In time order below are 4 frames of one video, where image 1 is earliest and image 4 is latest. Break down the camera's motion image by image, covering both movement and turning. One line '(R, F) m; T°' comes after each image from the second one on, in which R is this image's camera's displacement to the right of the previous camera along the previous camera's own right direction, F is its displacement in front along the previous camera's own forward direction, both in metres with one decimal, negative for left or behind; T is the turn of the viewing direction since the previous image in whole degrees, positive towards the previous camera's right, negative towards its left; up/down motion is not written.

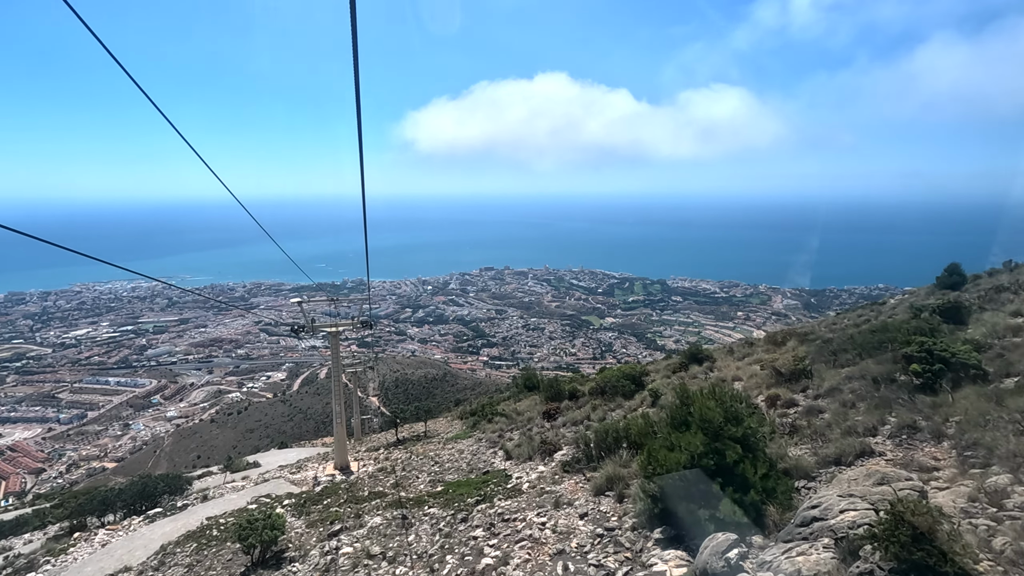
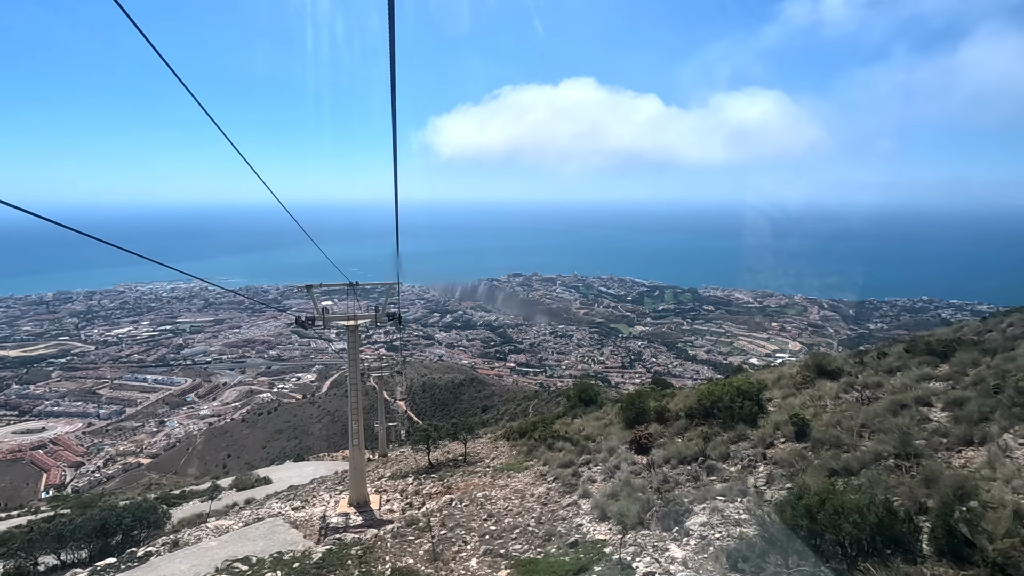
(-0.6, +2.5) m; -3°
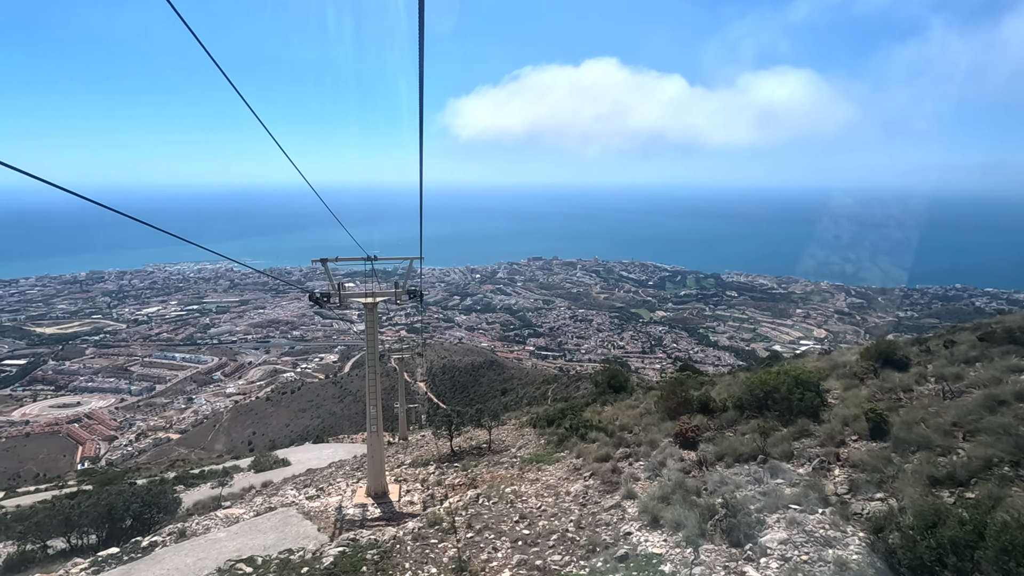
(-0.2, +0.7) m; -2°
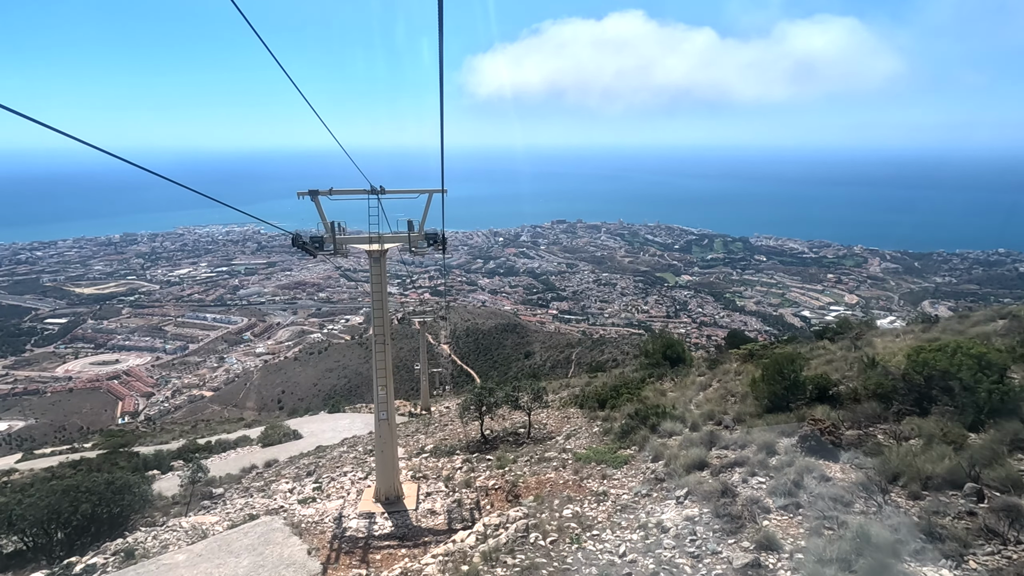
(-0.3, +1.9) m; -2°
